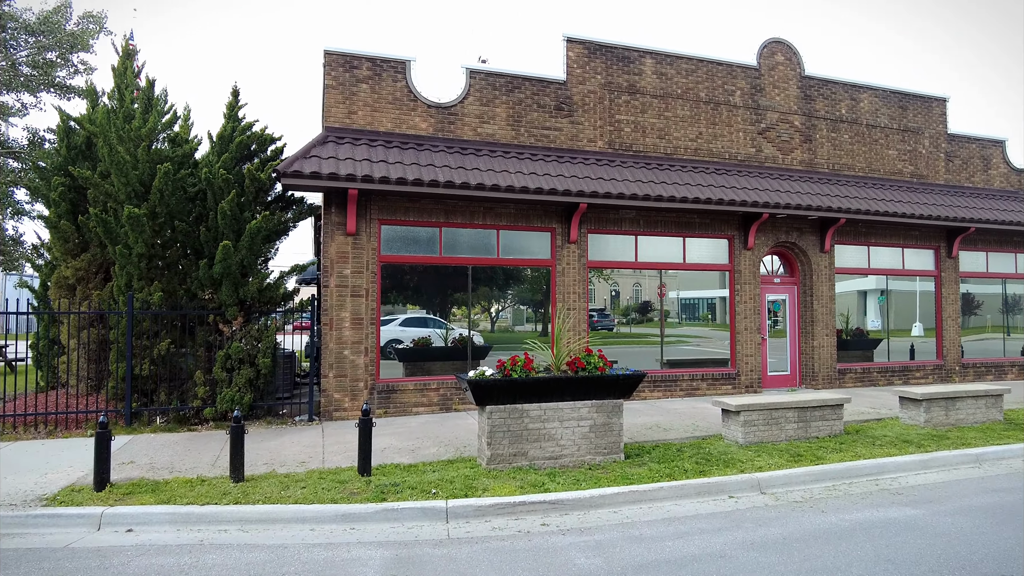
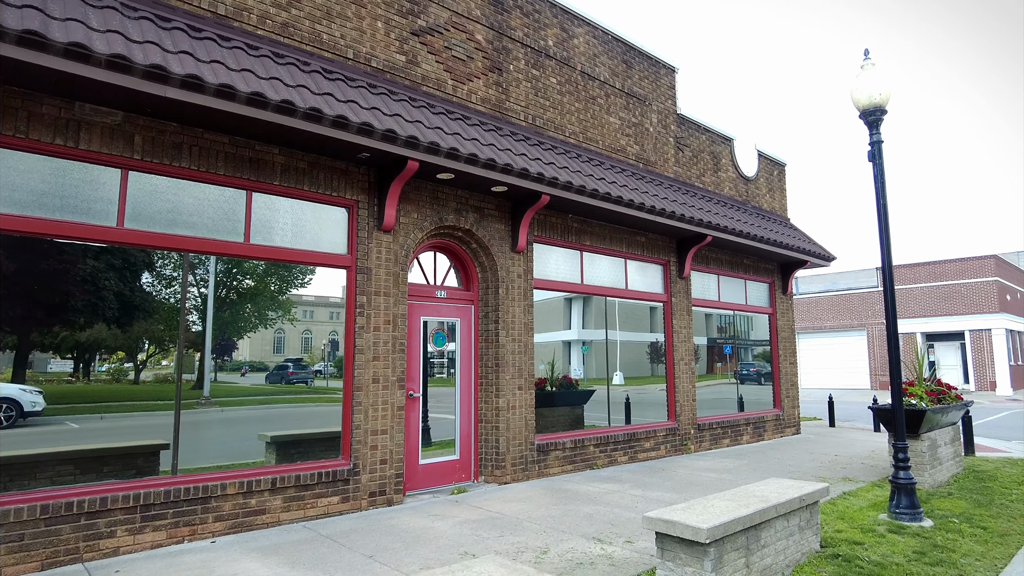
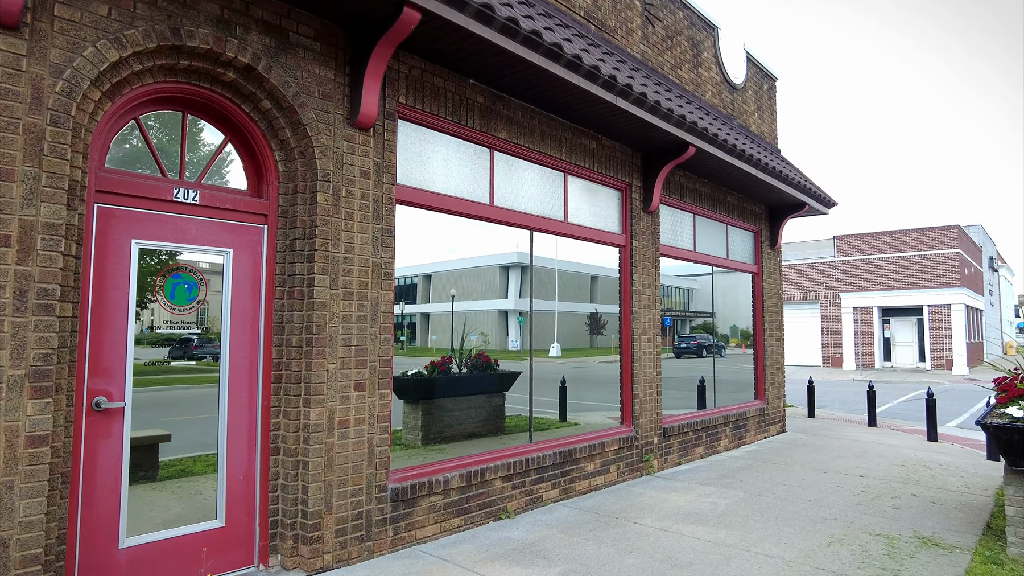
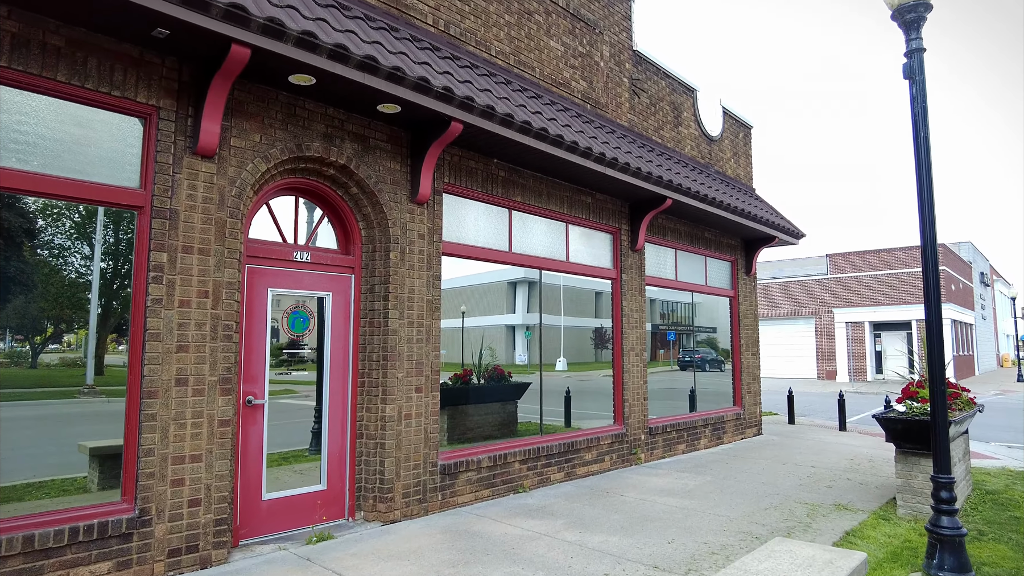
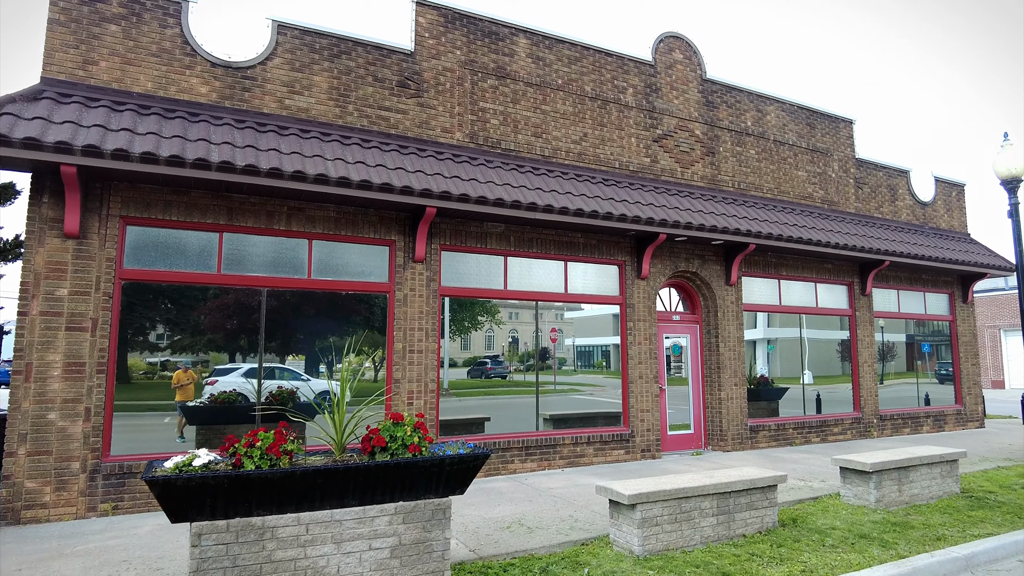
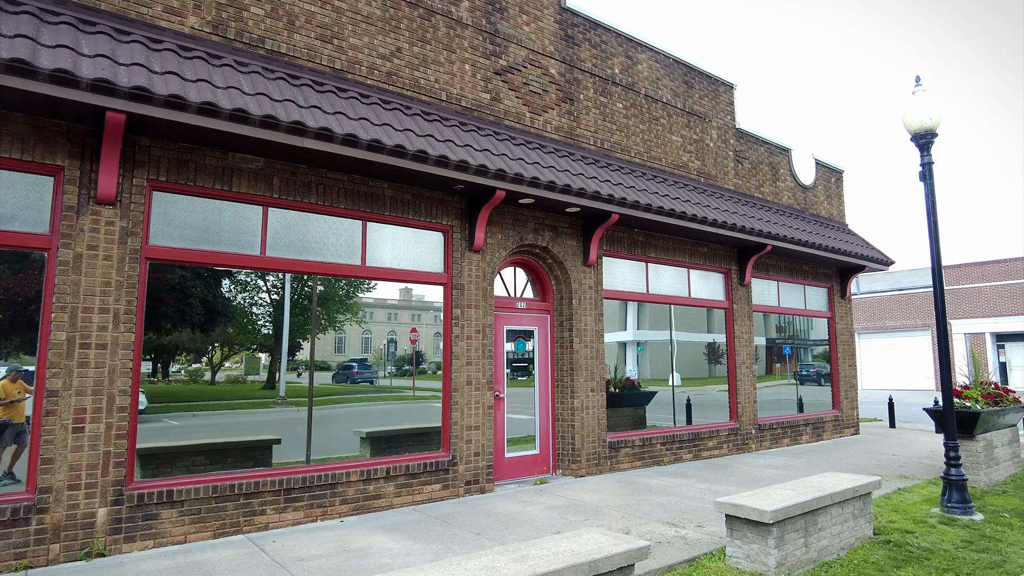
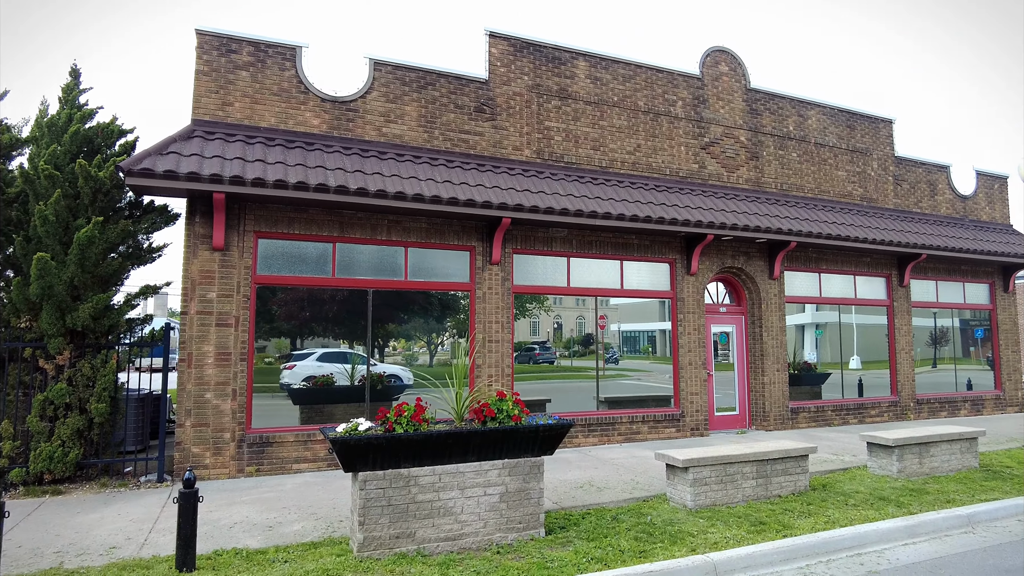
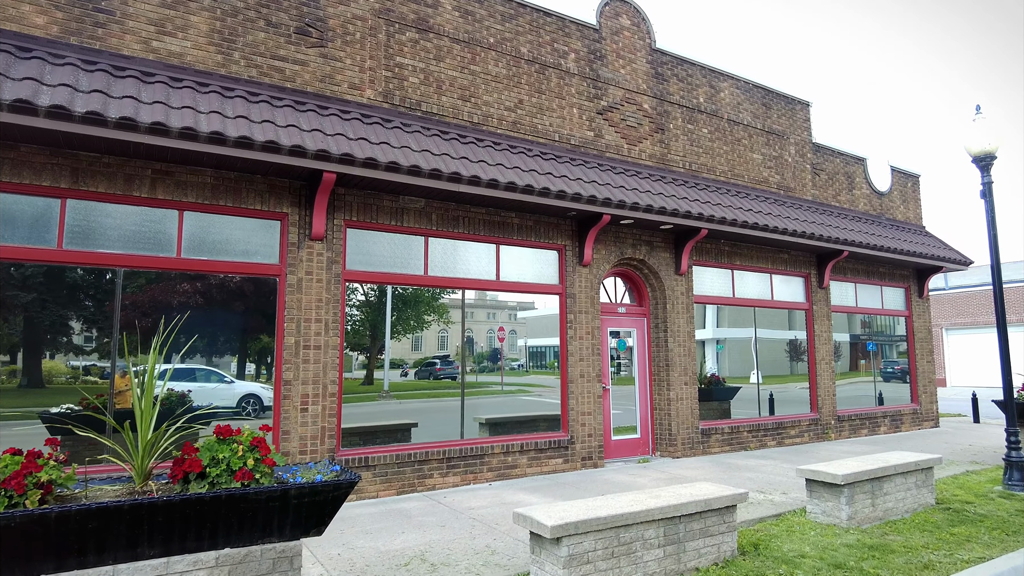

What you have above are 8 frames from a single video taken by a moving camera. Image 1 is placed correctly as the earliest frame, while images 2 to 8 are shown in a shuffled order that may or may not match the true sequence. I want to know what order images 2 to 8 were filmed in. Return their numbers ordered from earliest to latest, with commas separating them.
7, 5, 8, 6, 2, 4, 3
